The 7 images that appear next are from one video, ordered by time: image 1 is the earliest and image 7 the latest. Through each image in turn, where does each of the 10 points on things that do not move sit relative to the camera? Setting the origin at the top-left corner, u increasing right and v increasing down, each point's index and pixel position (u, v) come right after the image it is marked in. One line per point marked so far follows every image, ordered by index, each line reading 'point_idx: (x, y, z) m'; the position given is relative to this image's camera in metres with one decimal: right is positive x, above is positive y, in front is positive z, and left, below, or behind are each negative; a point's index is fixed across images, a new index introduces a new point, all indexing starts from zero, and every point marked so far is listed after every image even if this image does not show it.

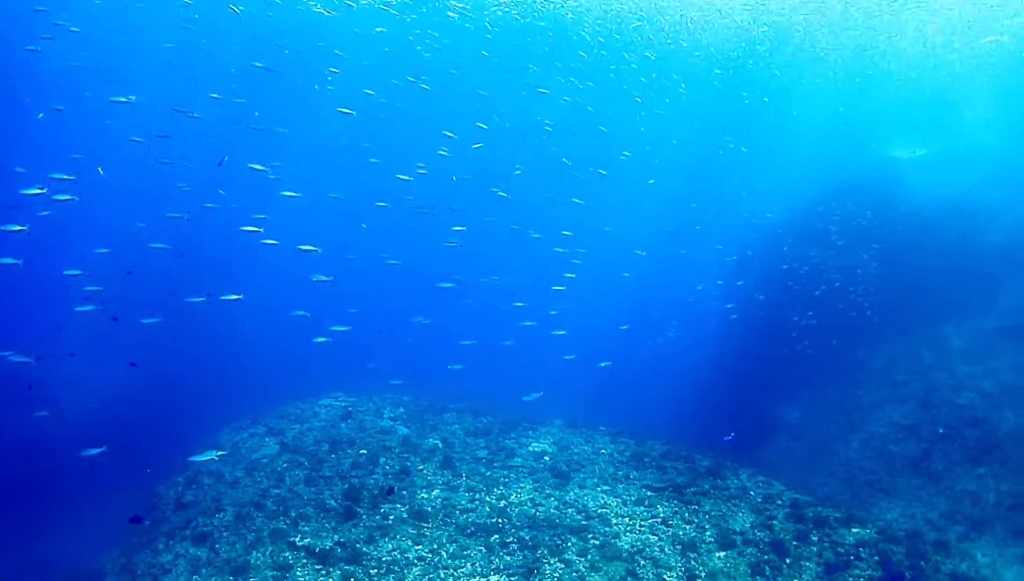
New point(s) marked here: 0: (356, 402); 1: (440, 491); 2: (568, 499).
0: (-3.3, -2.3, +11.2) m
1: (-1.0, -2.8, +8.5) m
2: (+0.8, -2.9, +8.3) m
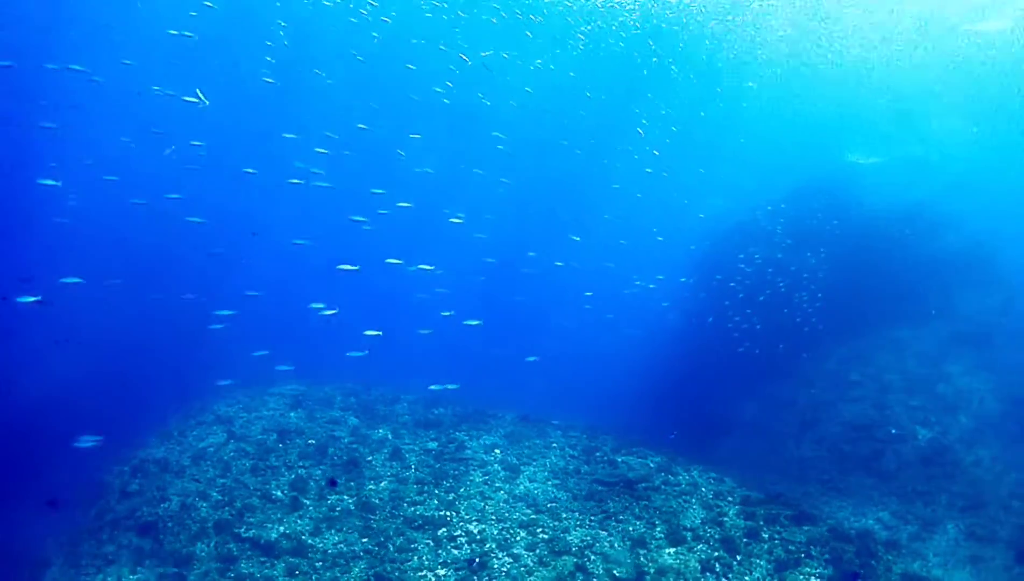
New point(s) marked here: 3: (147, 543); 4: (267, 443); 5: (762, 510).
0: (-4.0, -2.0, +10.9) m
1: (-1.7, -2.6, +8.3) m
2: (+0.1, -2.7, +8.1) m
3: (-4.8, -3.3, +7.9) m
4: (-3.8, -2.3, +9.2) m
5: (+3.4, -3.0, +8.1) m
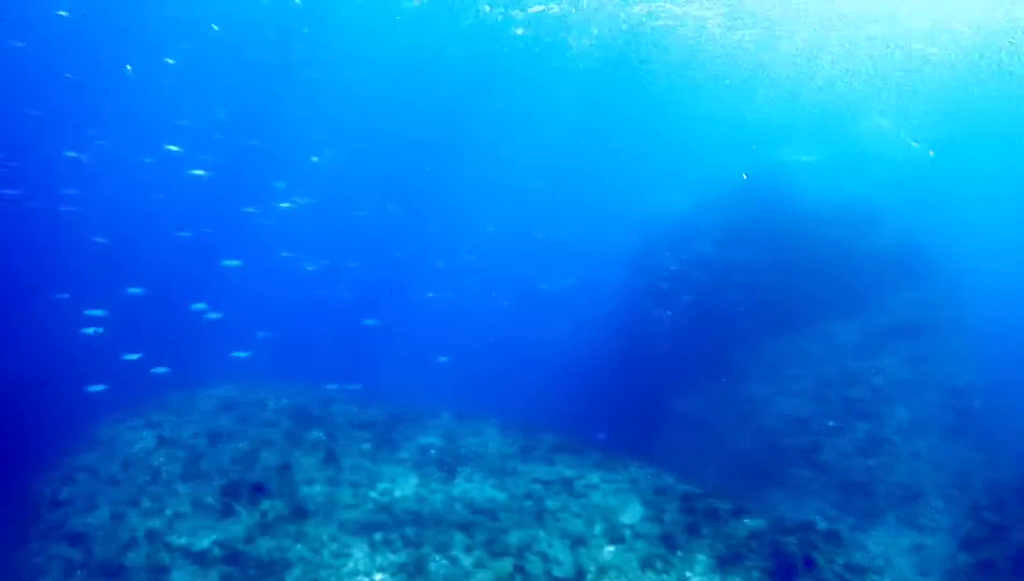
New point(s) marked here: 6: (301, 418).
0: (-5.0, -1.9, +10.5) m
1: (-2.5, -2.6, +8.0) m
2: (-0.8, -2.7, +7.9) m
3: (-5.6, -3.4, +7.6) m
4: (-4.7, -2.3, +8.9) m
5: (+2.5, -2.9, +8.0) m
6: (-3.6, -2.2, +9.7) m
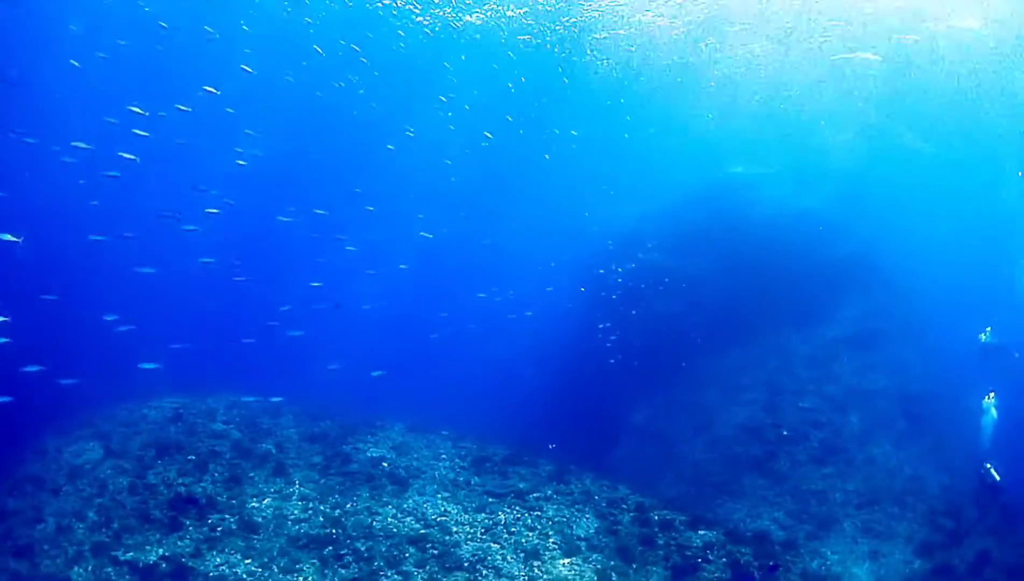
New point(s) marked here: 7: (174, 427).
0: (-5.6, -2.0, +10.3) m
1: (-3.1, -2.7, +7.8) m
2: (-1.4, -2.8, +7.7) m
3: (-6.2, -3.5, +7.3) m
4: (-5.3, -2.4, +8.6) m
5: (+1.9, -3.0, +7.9) m
6: (-4.2, -2.2, +9.4) m
7: (-5.4, -2.2, +9.4) m
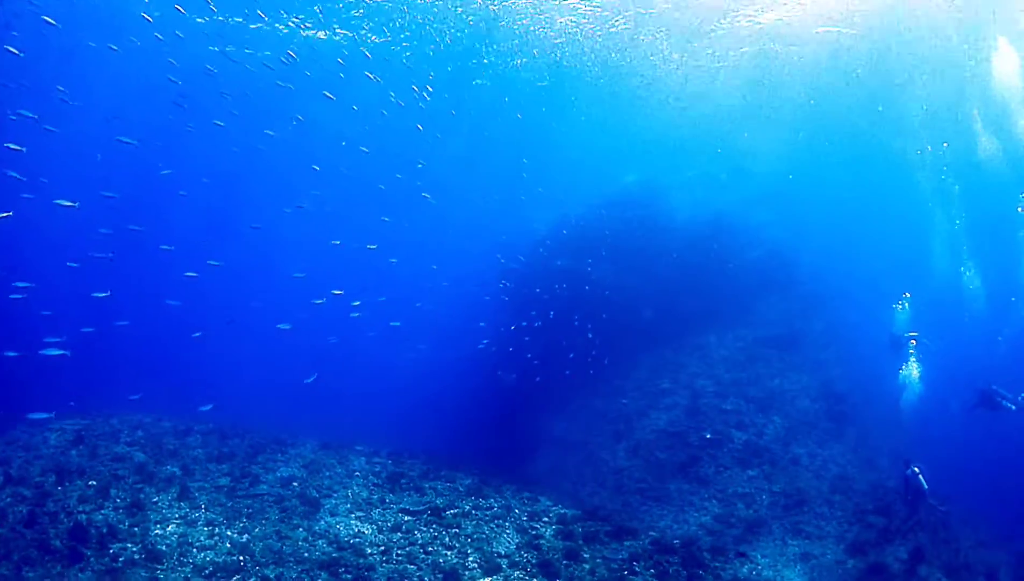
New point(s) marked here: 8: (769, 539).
0: (-6.8, -2.2, +9.7) m
1: (-4.2, -2.9, +7.4) m
2: (-2.4, -3.0, +7.4) m
3: (-7.2, -3.8, +6.8) m
4: (-6.4, -2.7, +8.1) m
5: (+0.9, -3.0, +7.6) m
6: (-5.3, -2.4, +9.0) m
7: (-6.5, -2.4, +8.9) m
8: (+3.3, -3.2, +7.7) m
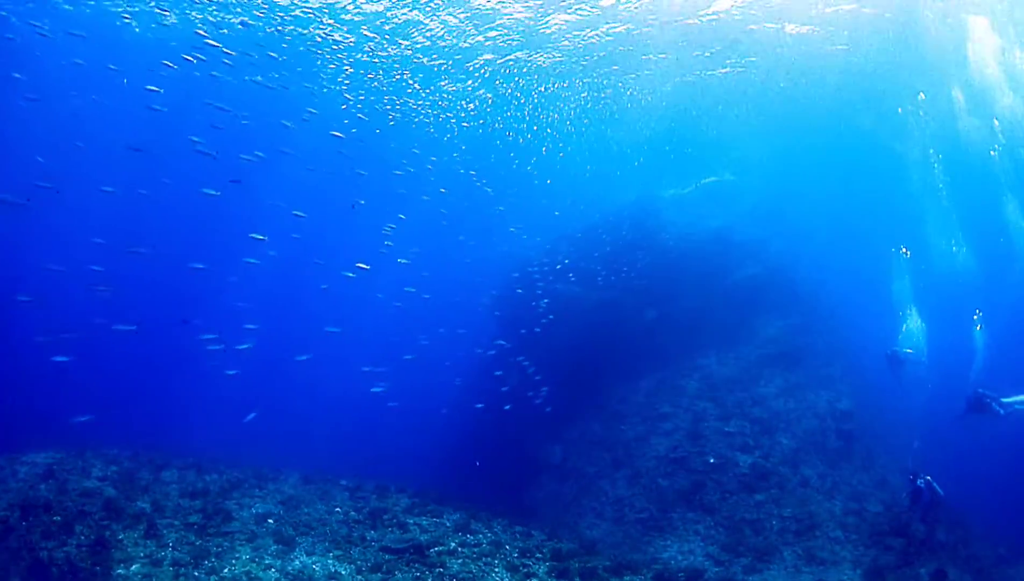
0: (-6.9, -2.5, +9.2) m
1: (-4.3, -3.2, +6.9) m
2: (-2.5, -3.2, +6.8) m
3: (-7.3, -4.1, +6.3) m
4: (-6.5, -3.0, +7.6) m
5: (+0.8, -3.2, +7.0) m
6: (-5.4, -2.7, +8.5) m
7: (-6.6, -2.7, +8.4) m
8: (+3.2, -3.4, +7.1) m
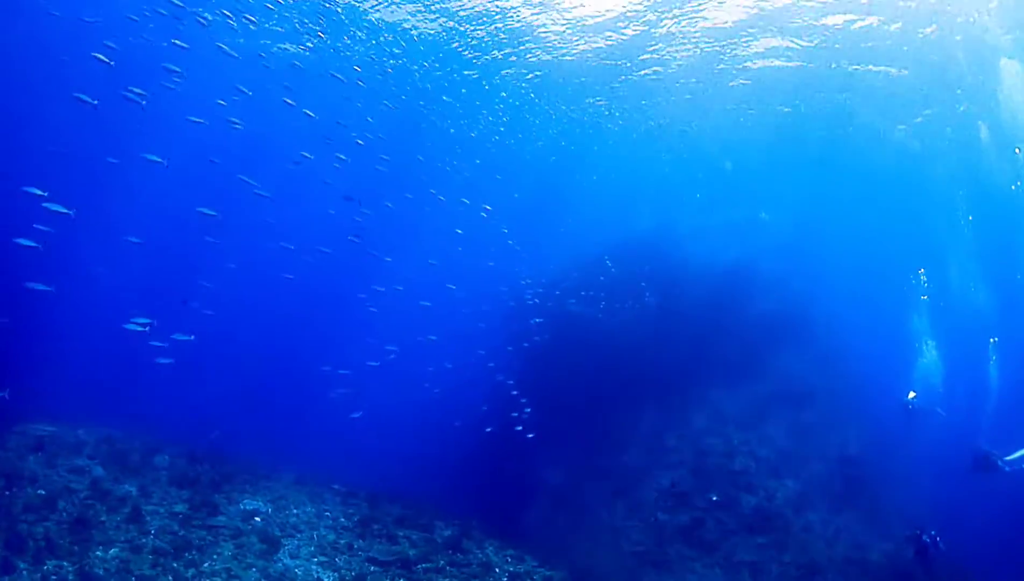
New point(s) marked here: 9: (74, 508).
0: (-6.9, -2.1, +9.1) m
1: (-4.4, -3.0, +6.7) m
2: (-2.6, -3.1, +6.6) m
3: (-7.5, -3.6, +6.1) m
4: (-6.6, -2.5, +7.5) m
5: (+0.6, -3.5, +6.8) m
6: (-5.5, -2.4, +8.3) m
7: (-6.6, -2.3, +8.2) m
8: (+3.0, -3.9, +6.8) m
9: (-5.3, -2.6, +7.2) m
